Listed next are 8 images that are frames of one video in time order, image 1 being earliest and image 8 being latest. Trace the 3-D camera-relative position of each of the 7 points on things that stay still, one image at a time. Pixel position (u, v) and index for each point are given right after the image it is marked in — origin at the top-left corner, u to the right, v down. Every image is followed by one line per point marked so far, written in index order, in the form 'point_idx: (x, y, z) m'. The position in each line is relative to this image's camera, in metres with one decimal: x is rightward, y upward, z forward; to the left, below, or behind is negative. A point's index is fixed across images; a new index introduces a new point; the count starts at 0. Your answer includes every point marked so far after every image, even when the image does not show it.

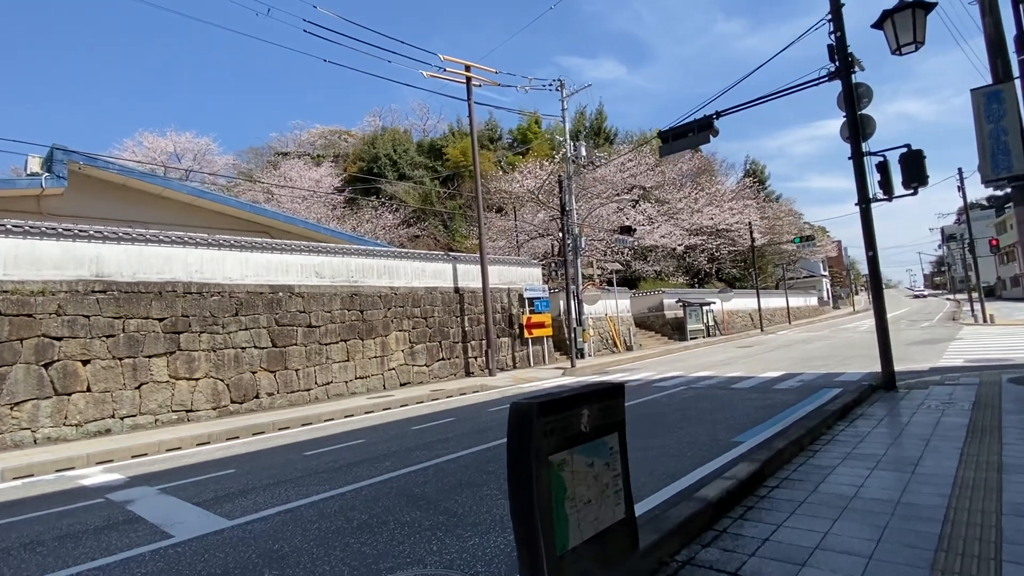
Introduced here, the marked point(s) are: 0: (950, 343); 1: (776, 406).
0: (+14.6, -1.9, +18.5) m
1: (+4.5, -2.0, +9.4) m
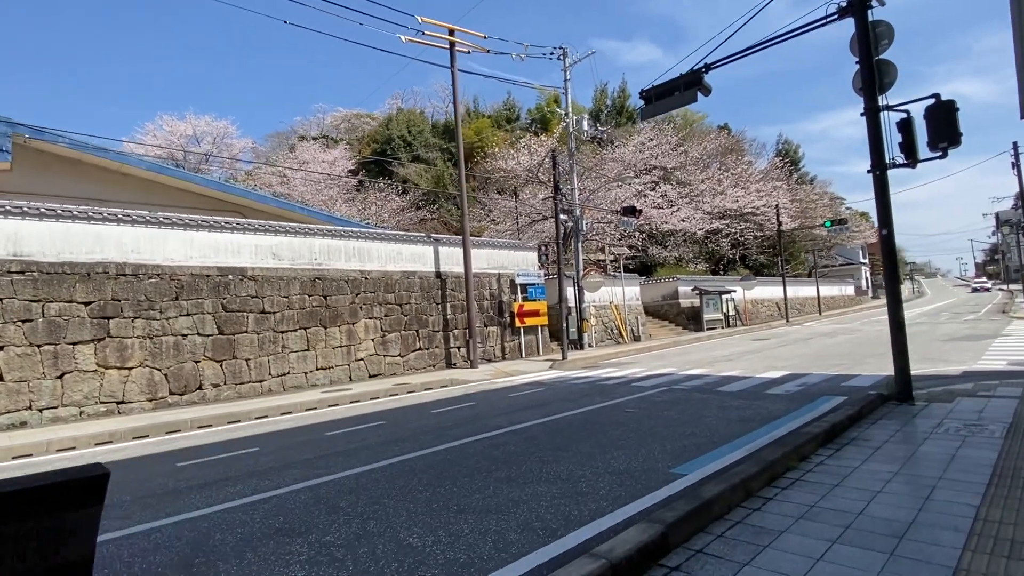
0: (+14.0, -1.5, +16.1) m
1: (+3.4, -1.8, +7.7) m
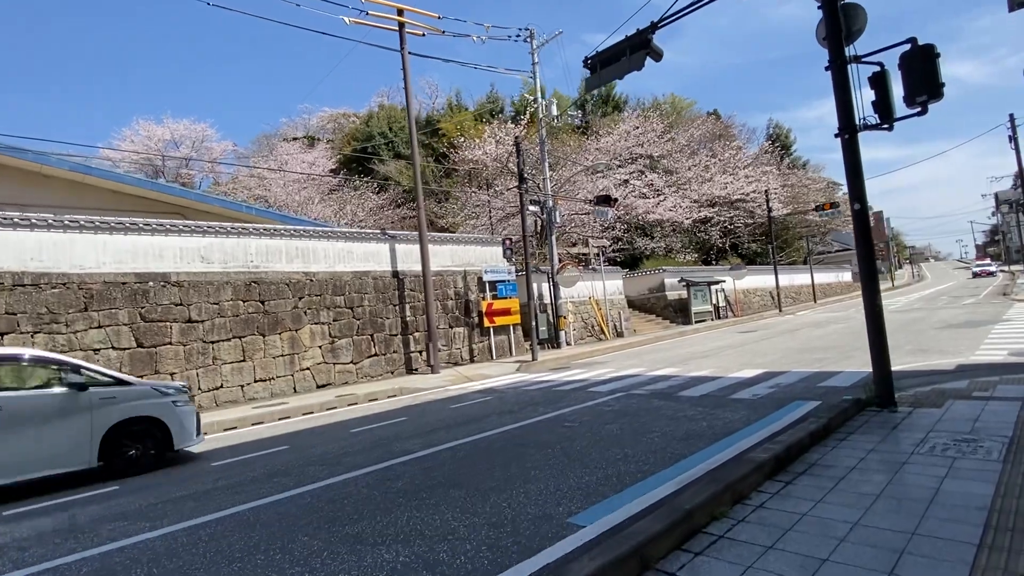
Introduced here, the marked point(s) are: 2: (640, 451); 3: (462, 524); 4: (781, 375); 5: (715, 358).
0: (+12.9, -1.0, +14.9) m
1: (+2.3, -1.7, +6.4) m
2: (+1.4, -1.7, +5.9) m
3: (-0.4, -1.8, +4.2) m
4: (+4.9, -1.6, +10.0) m
5: (+4.9, -1.7, +13.4) m
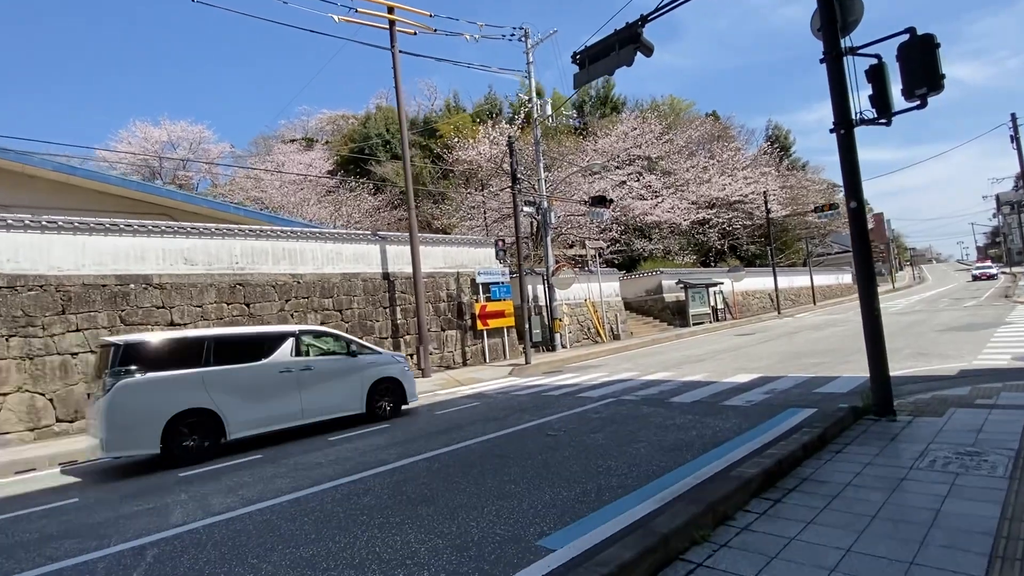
0: (+12.7, -1.1, +14.5) m
1: (+2.1, -1.7, +6.1) m
2: (+1.1, -1.8, +5.6) m
3: (-0.6, -1.8, +3.9) m
4: (+4.6, -1.6, +9.7) m
5: (+4.7, -1.8, +13.1) m
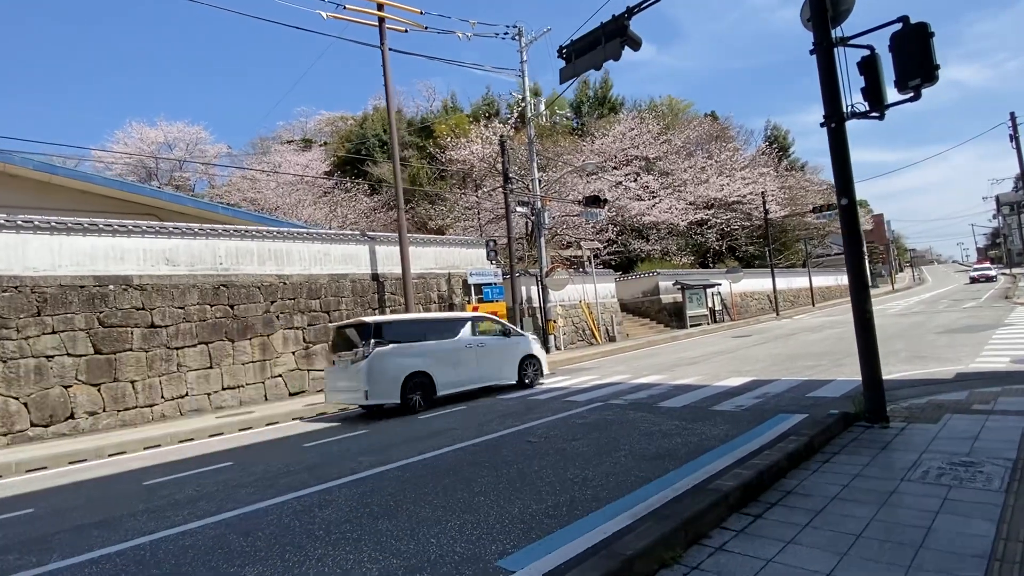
0: (+12.4, -1.1, +14.2) m
1: (+1.8, -1.7, +5.8) m
2: (+0.9, -1.8, +5.3) m
3: (-0.9, -1.8, +3.6) m
4: (+4.4, -1.6, +9.4) m
5: (+4.4, -1.8, +12.8) m
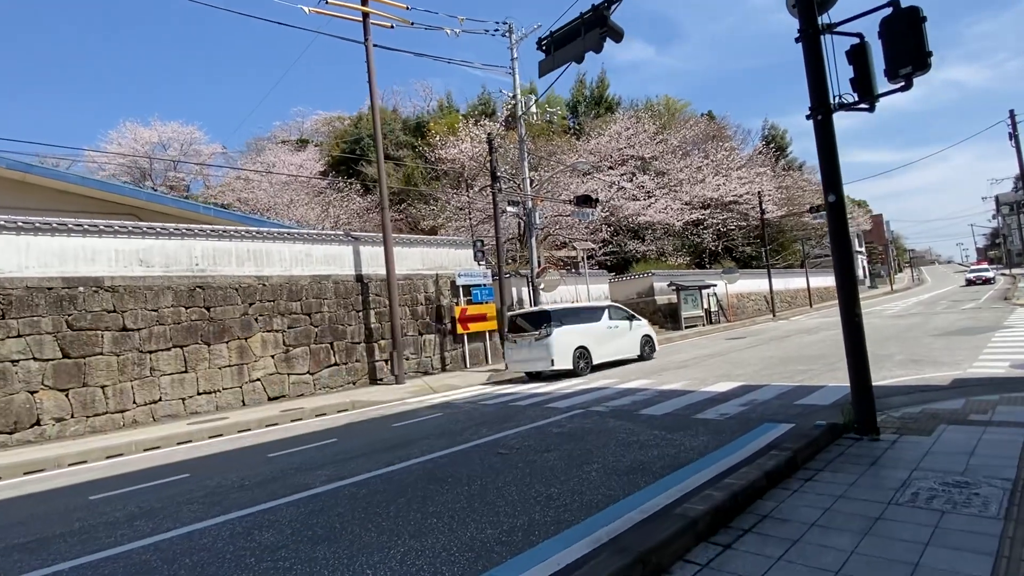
0: (+12.1, -1.1, +13.9) m
1: (+1.5, -1.7, +5.4) m
2: (+0.5, -1.8, +4.9) m
3: (-1.2, -1.8, +3.2) m
4: (+4.0, -1.7, +9.0) m
5: (+4.1, -1.8, +12.4) m
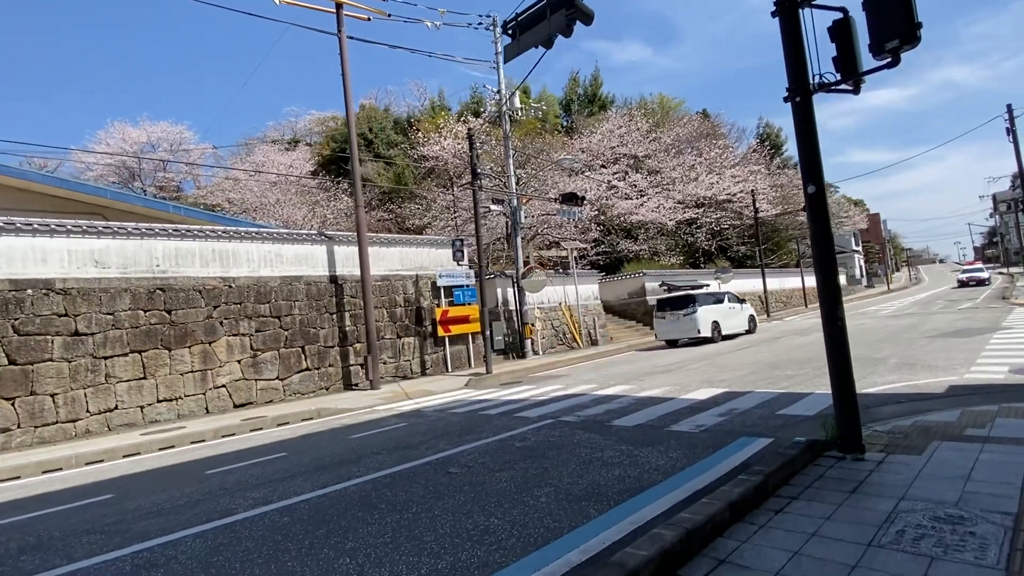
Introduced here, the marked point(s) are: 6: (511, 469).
0: (+11.5, -1.1, +13.3) m
1: (+0.9, -1.7, +4.9) m
2: (0.0, -1.8, +4.3) m
3: (-1.8, -1.9, +2.6) m
4: (+3.5, -1.7, +8.4) m
5: (+3.5, -1.8, +11.8) m
6: (0.0, -1.9, +5.7) m
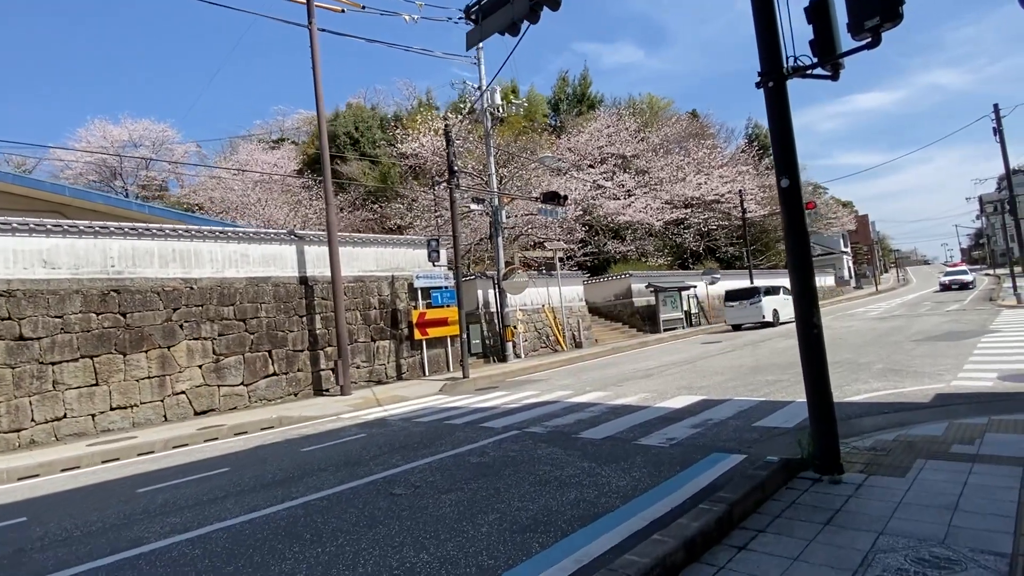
0: (+10.9, -1.2, +13.0) m
1: (+0.5, -1.8, +4.4) m
2: (-0.5, -1.8, +3.8) m
3: (-2.2, -1.9, +2.1) m
4: (+3.0, -1.7, +8.0) m
5: (+3.0, -1.9, +11.4) m
6: (-0.5, -1.9, +5.2) m
